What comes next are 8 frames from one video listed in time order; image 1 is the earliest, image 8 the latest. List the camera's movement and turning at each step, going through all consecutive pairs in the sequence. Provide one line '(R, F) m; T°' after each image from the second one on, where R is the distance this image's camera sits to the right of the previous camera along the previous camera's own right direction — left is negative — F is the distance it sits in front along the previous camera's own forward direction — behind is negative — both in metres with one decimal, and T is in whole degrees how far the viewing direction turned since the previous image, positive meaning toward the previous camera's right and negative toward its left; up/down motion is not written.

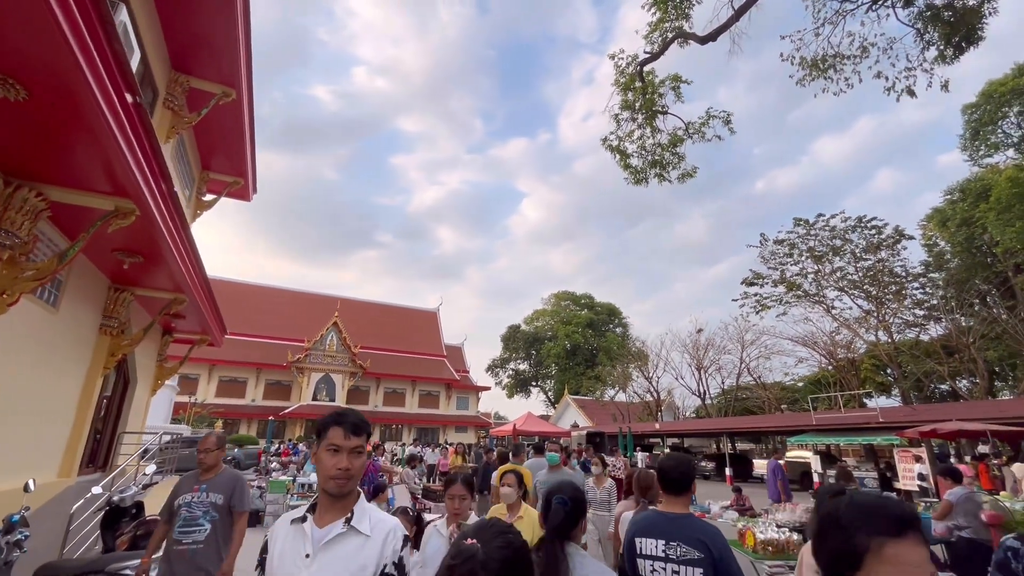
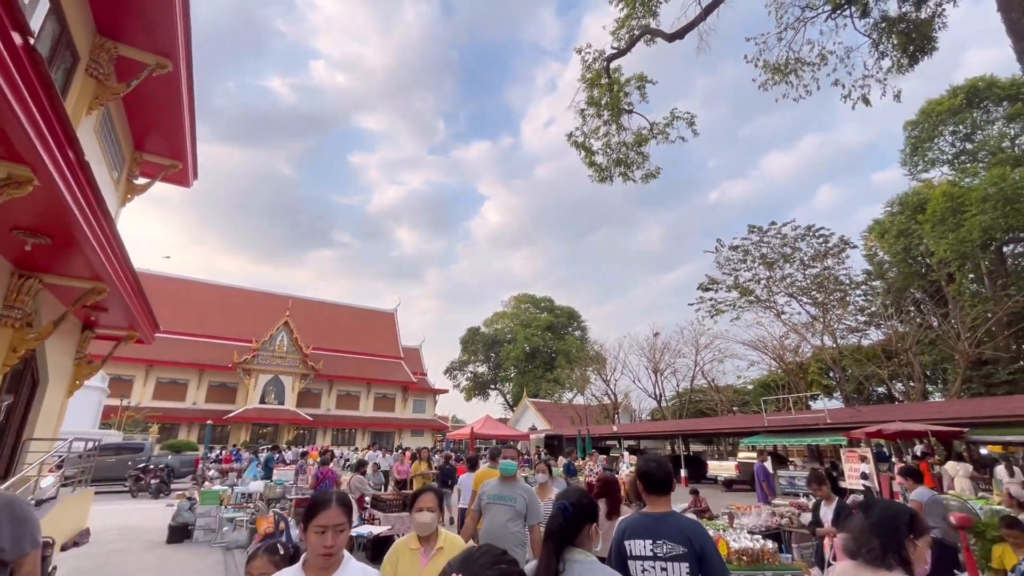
(0.0, +0.4) m; +5°
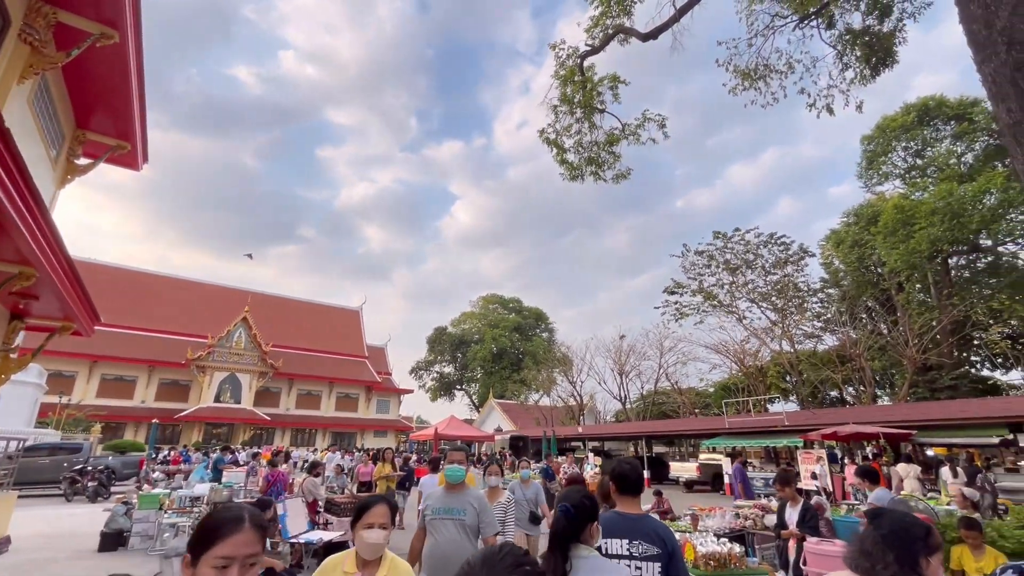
(0.0, +0.2) m; +4°
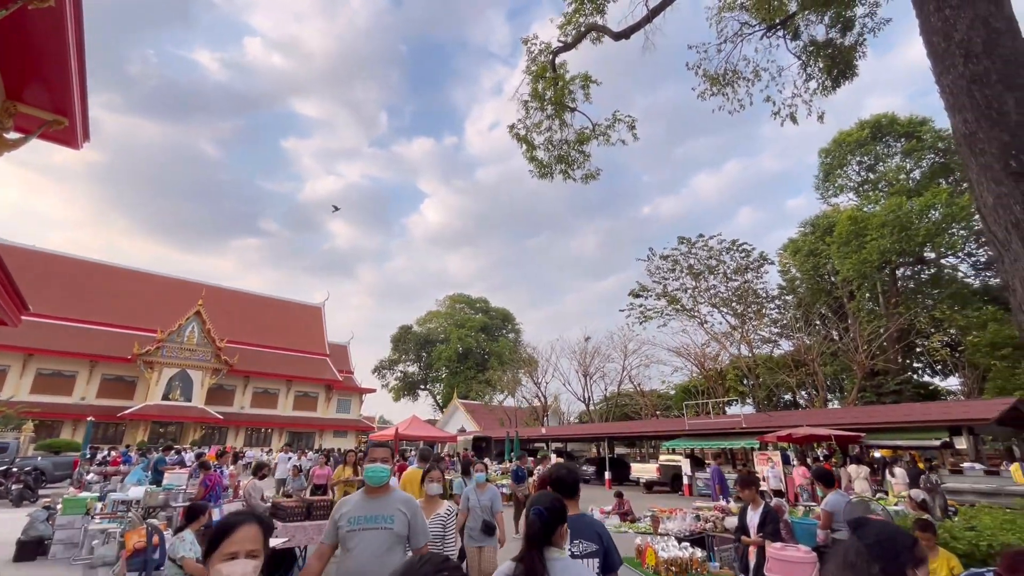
(+0.1, +0.2) m; +4°
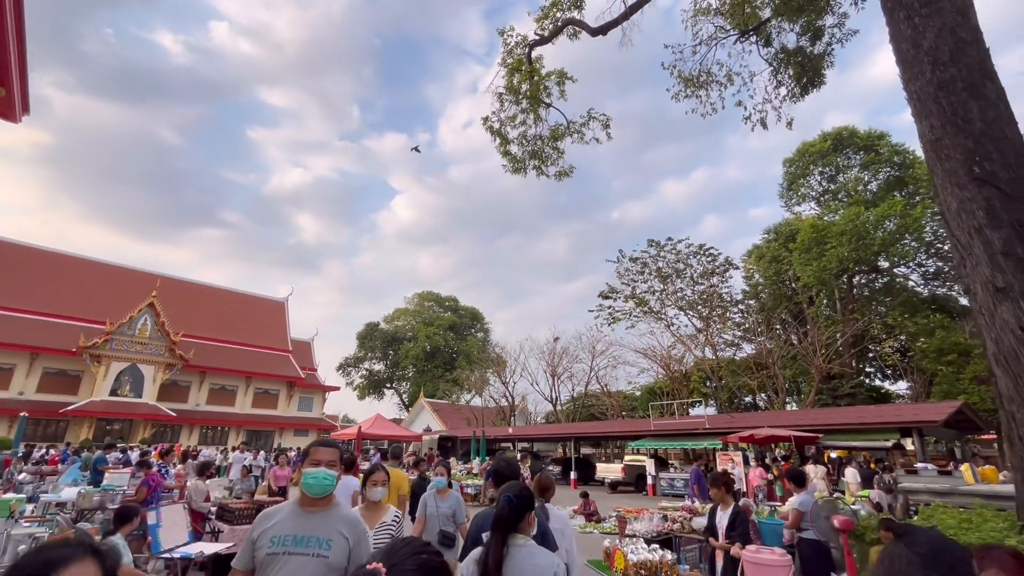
(0.0, +0.2) m; +4°
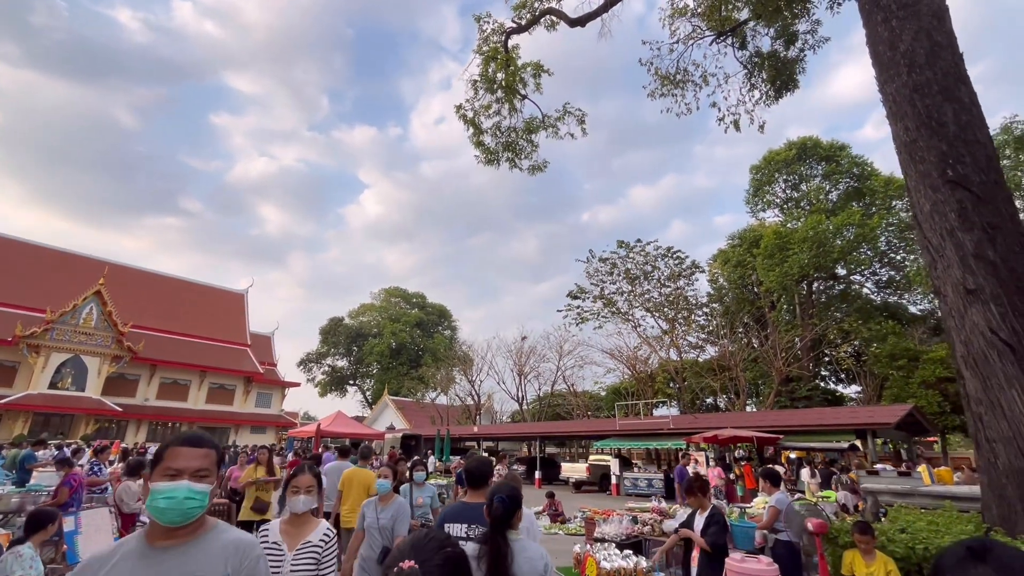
(0.0, +0.3) m; +4°
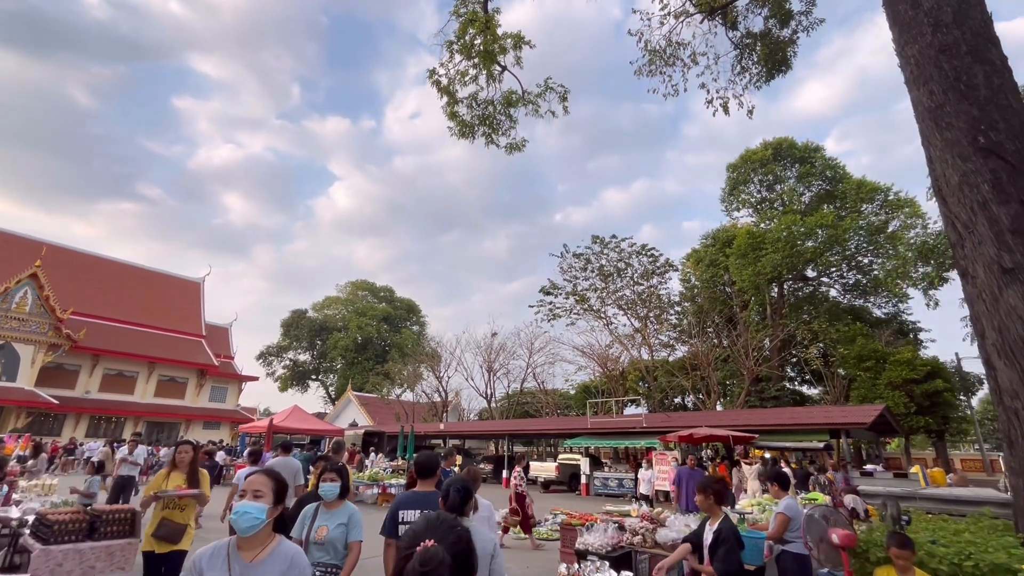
(0.0, +0.7) m; +3°
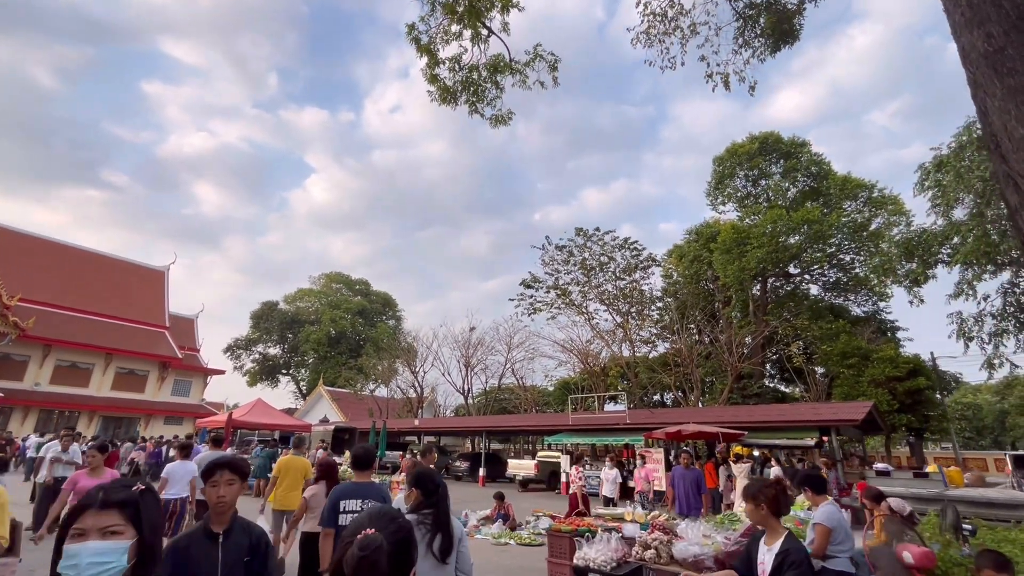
(-0.1, +0.8) m; +3°
